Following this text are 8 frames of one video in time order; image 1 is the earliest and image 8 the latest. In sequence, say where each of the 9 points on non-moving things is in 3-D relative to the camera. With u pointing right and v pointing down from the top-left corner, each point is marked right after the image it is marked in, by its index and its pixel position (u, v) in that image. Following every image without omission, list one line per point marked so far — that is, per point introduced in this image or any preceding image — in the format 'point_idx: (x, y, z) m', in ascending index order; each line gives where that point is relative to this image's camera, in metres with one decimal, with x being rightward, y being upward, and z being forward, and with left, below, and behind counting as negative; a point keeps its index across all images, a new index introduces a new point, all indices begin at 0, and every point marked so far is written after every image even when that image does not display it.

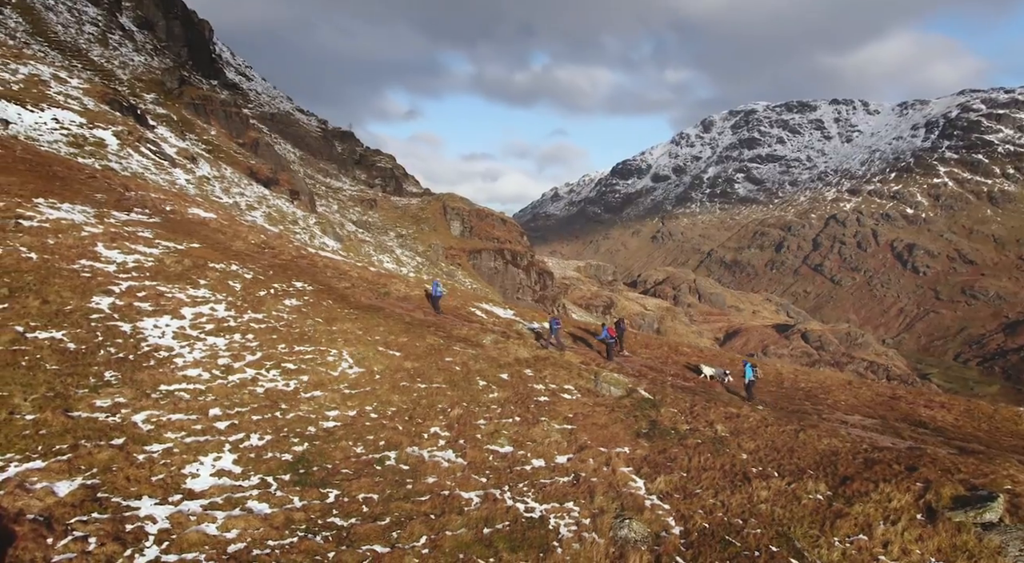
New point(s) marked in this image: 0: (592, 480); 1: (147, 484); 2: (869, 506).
0: (+2.1, -5.2, +16.3) m
1: (-8.2, -4.6, +13.8) m
2: (+8.6, -5.4, +15.0) m
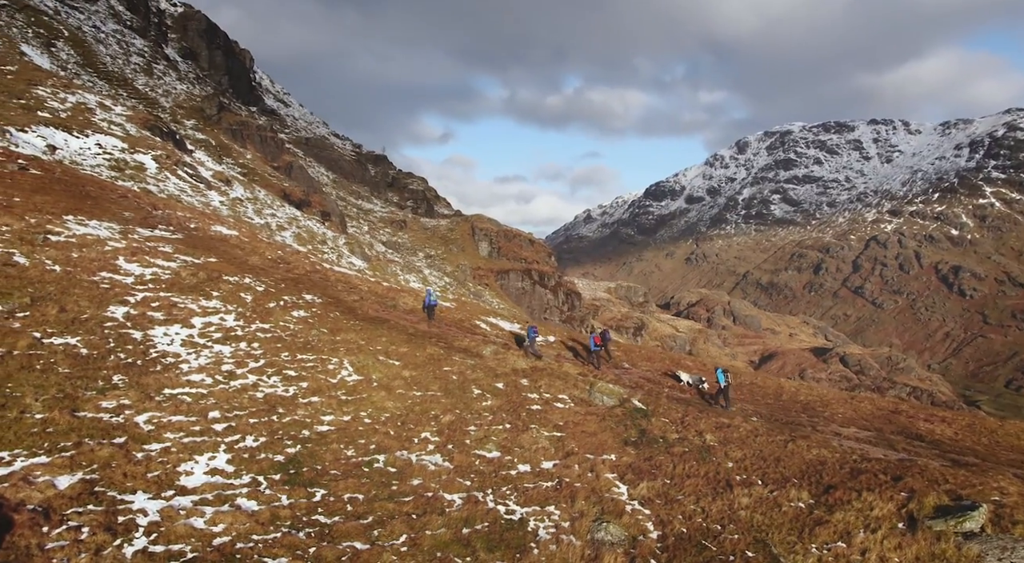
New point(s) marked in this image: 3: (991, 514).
0: (+1.7, -5.4, +16.5) m
1: (-8.8, -4.7, +14.6) m
2: (+8.1, -5.6, +14.9) m
3: (+11.1, -5.4, +14.5) m
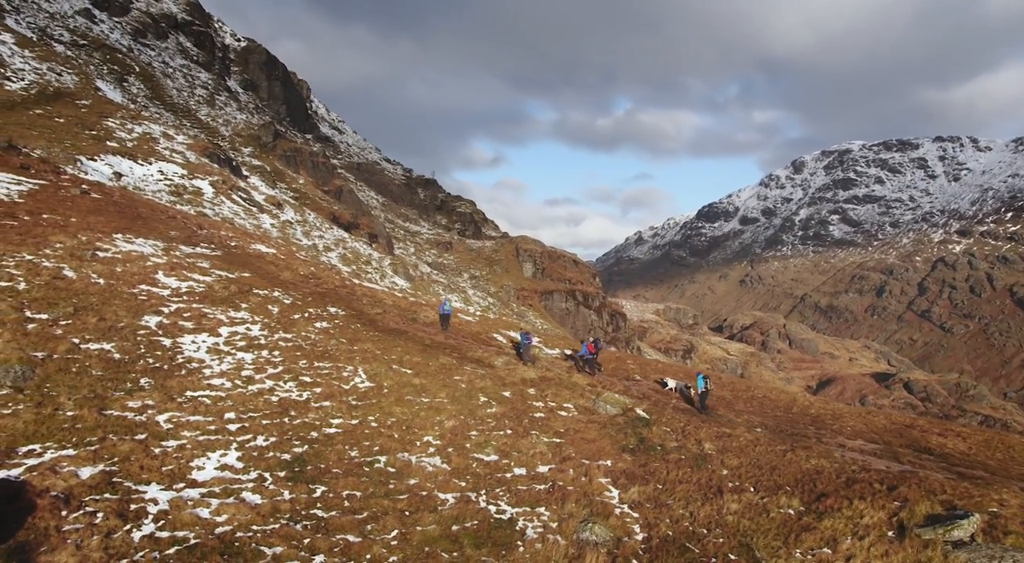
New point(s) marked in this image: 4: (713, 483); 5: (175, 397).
0: (+1.5, -5.6, +16.8) m
1: (-9.1, -4.8, +15.8) m
2: (+7.8, -5.7, +14.7) m
3: (+10.7, -5.5, +14.1) m
4: (+5.4, -5.4, +16.8) m
5: (-10.4, -3.6, +19.0) m
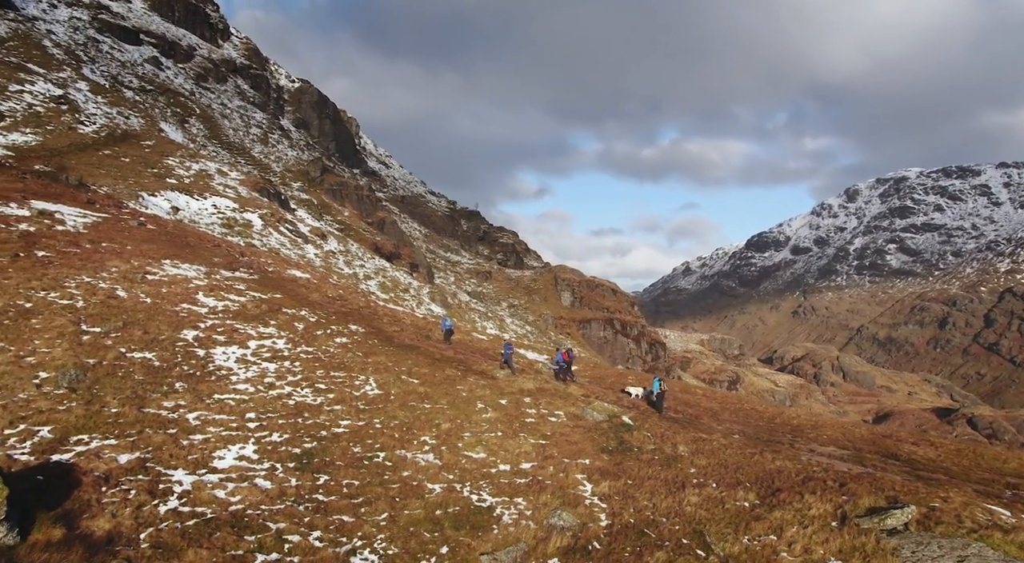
0: (+1.0, -6.0, +18.4) m
1: (-9.7, -5.2, +18.2) m
2: (+7.1, -6.0, +15.9) m
3: (+9.9, -5.7, +15.0) m
4: (+4.9, -5.8, +18.1) m
5: (-10.8, -4.1, +21.5) m
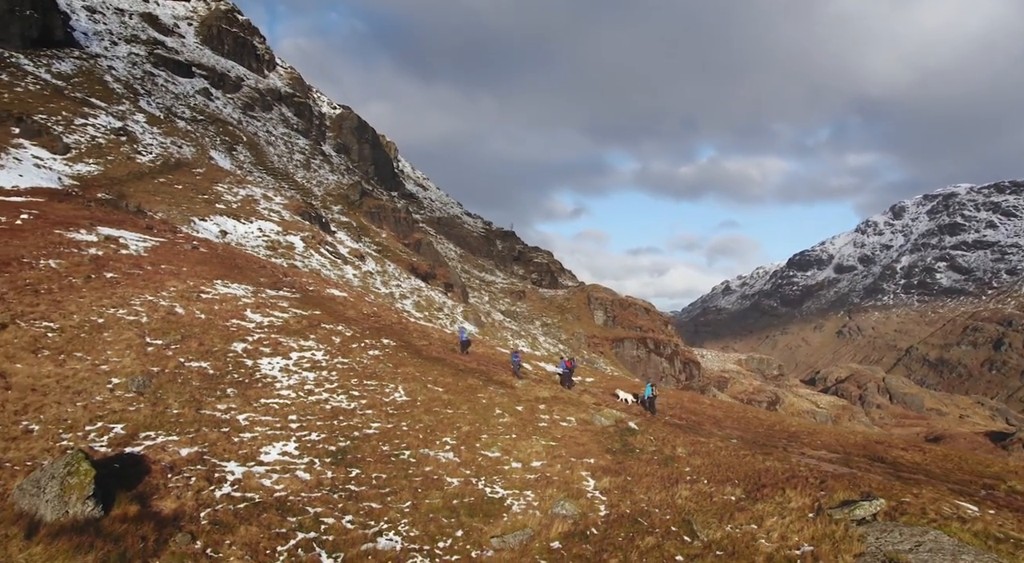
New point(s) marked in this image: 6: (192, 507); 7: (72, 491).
0: (+1.3, -6.5, +20.4) m
1: (-9.3, -5.7, +20.8) m
2: (+7.3, -6.3, +17.5) m
3: (+10.0, -6.1, +16.5) m
4: (+5.2, -6.3, +19.8) m
5: (-10.3, -4.7, +24.2) m
6: (-9.1, -6.4, +17.7) m
7: (-11.7, -5.5, +16.5) m
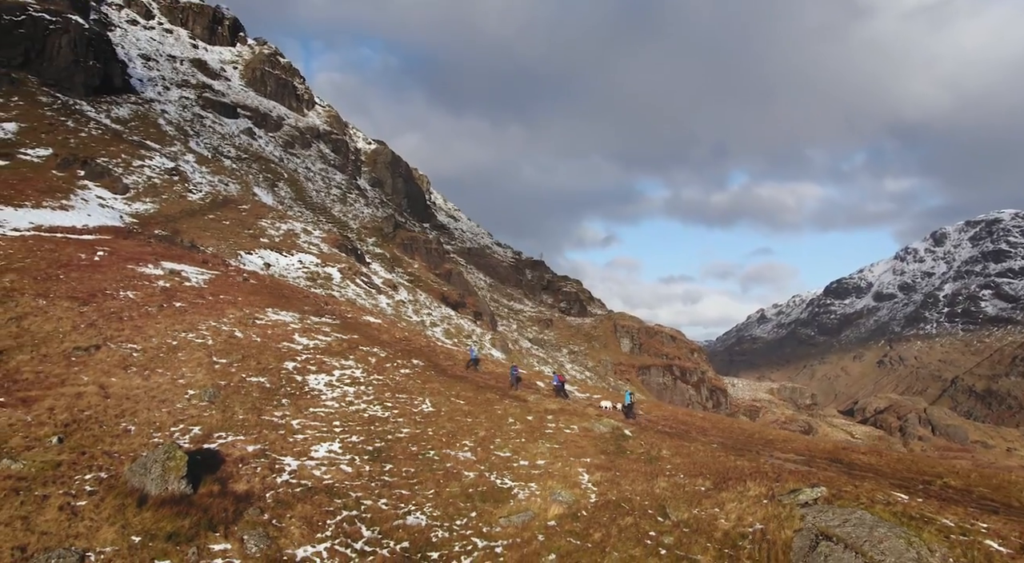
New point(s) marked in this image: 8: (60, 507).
0: (+1.6, -7.5, +24.1) m
1: (-9.0, -6.8, +25.1) m
2: (+7.4, -7.2, +20.9) m
3: (+10.1, -6.8, +19.8) m
4: (+5.5, -7.2, +23.4) m
5: (-9.8, -6.0, +28.6) m
6: (-8.9, -7.3, +22.0) m
7: (-11.6, -6.4, +20.9) m
8: (-14.1, -7.0, +19.2) m
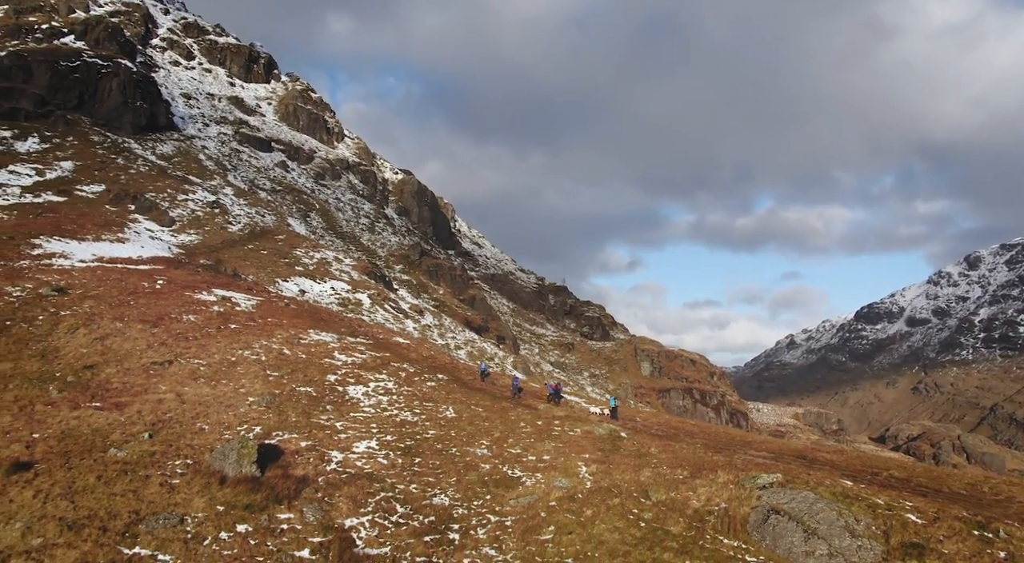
0: (+2.0, -8.5, +28.5) m
1: (-8.5, -7.9, +29.9) m
2: (+7.7, -8.0, +25.1) m
3: (+10.4, -7.6, +23.9) m
4: (+5.9, -8.2, +27.6) m
5: (-9.1, -7.2, +33.5) m
6: (-8.6, -8.3, +26.7) m
7: (-11.2, -7.4, +25.8) m
8: (-13.9, -7.9, +24.2) m
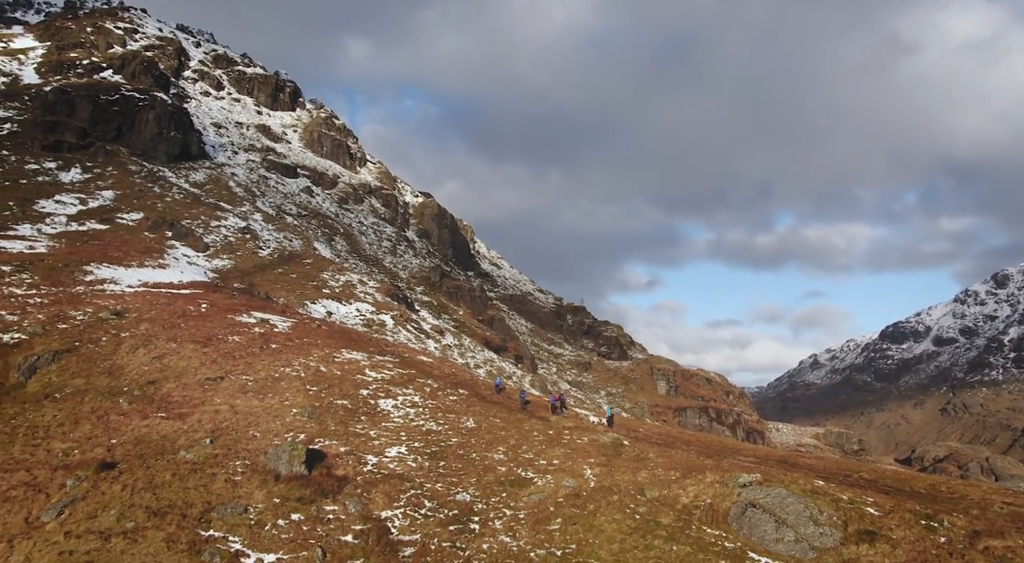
0: (+2.8, -9.8, +32.2) m
1: (-7.7, -9.3, +33.9) m
2: (+8.3, -9.2, +28.6) m
3: (+11.0, -8.7, +27.4) m
4: (+6.5, -9.4, +31.2) m
5: (-8.3, -8.7, +37.6) m
6: (-7.9, -9.6, +30.8) m
7: (-10.6, -8.6, +30.0) m
8: (-13.3, -9.1, +28.4) m
